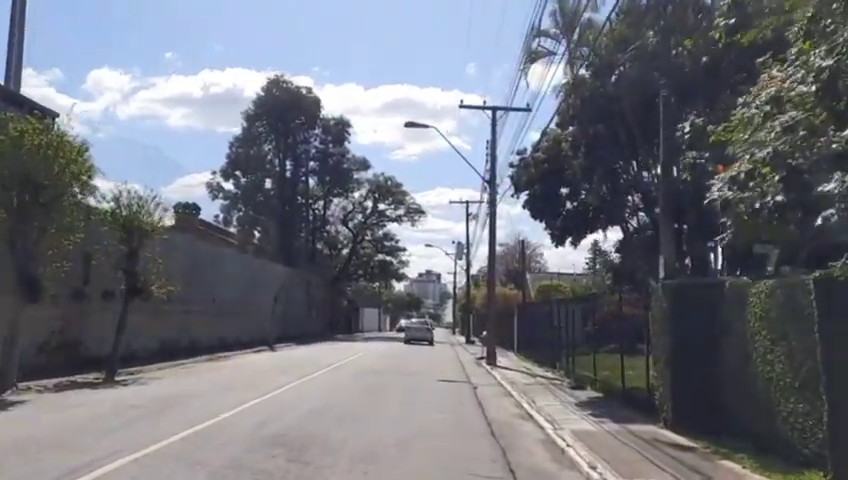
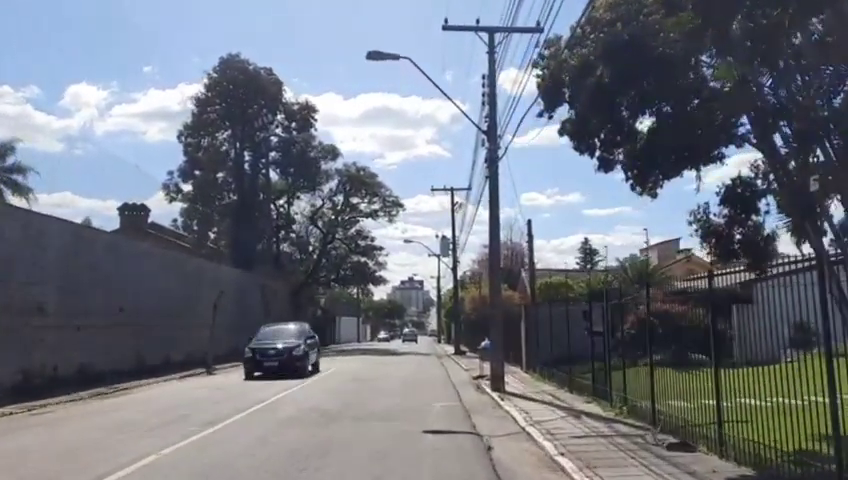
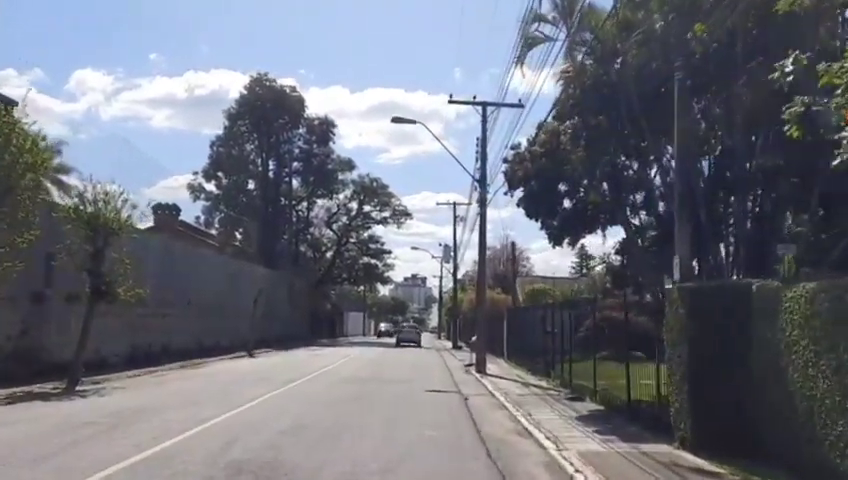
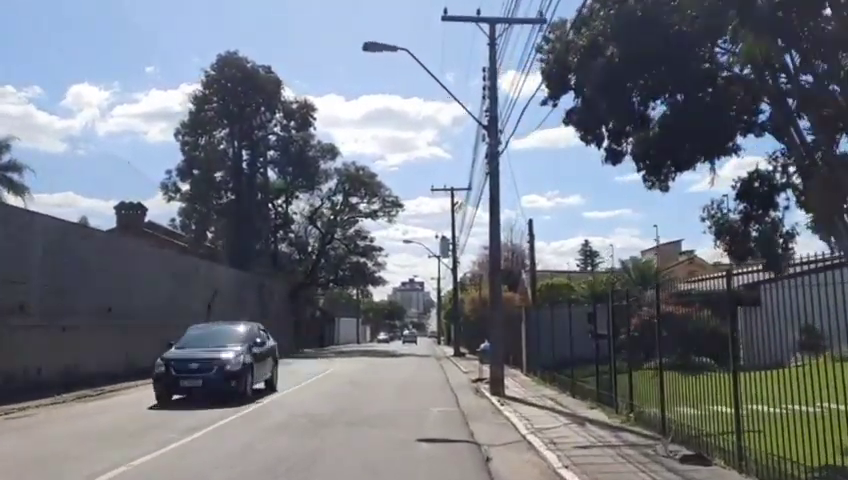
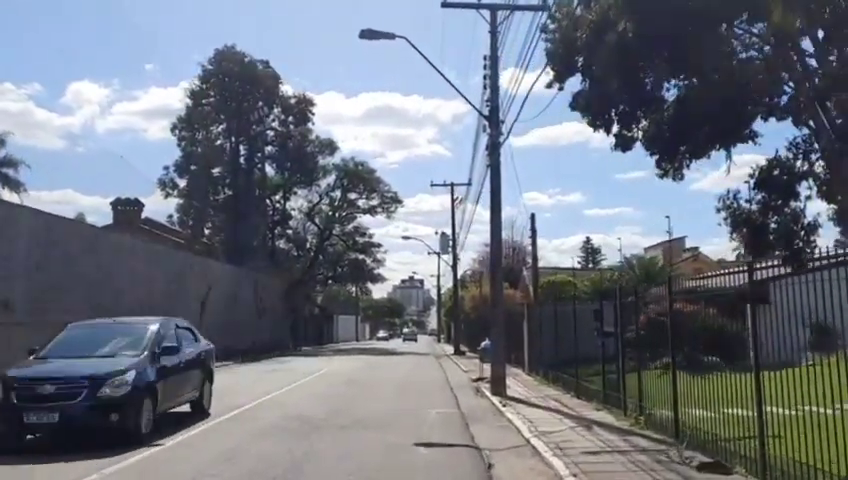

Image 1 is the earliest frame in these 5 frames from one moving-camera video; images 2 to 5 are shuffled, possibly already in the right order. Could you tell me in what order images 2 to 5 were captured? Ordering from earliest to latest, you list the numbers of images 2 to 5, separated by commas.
3, 2, 4, 5
